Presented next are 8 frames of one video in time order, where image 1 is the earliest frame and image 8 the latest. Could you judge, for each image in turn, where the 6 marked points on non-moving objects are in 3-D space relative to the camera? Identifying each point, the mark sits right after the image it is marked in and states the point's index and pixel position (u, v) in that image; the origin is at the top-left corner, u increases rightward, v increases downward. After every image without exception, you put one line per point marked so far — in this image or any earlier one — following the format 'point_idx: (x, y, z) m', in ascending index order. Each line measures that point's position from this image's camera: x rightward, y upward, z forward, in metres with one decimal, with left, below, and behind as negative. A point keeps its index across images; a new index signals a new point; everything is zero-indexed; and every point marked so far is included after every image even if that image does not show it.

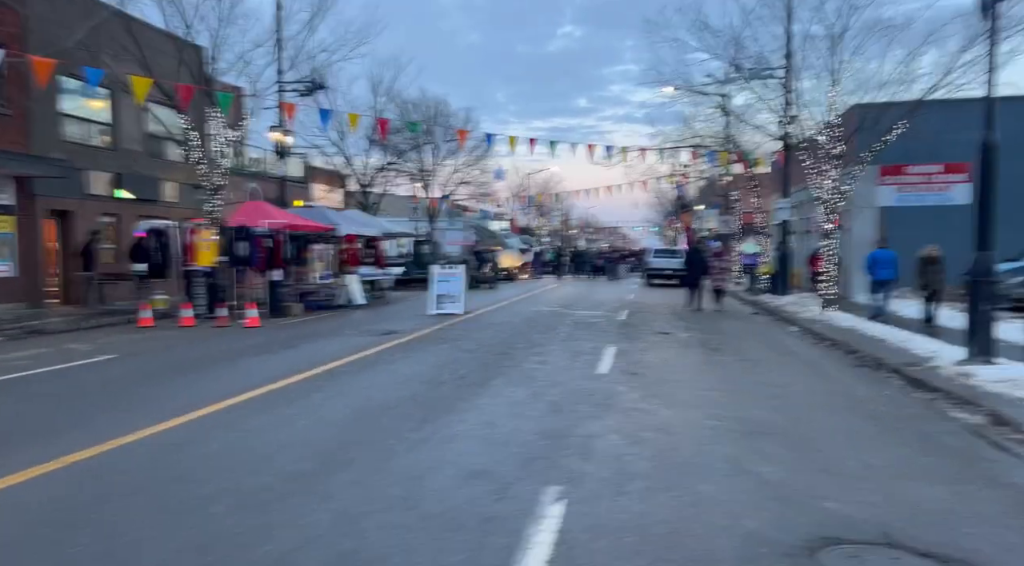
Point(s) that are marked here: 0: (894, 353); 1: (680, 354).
0: (+6.1, -1.1, +12.3) m
1: (+2.8, -1.2, +12.9) m
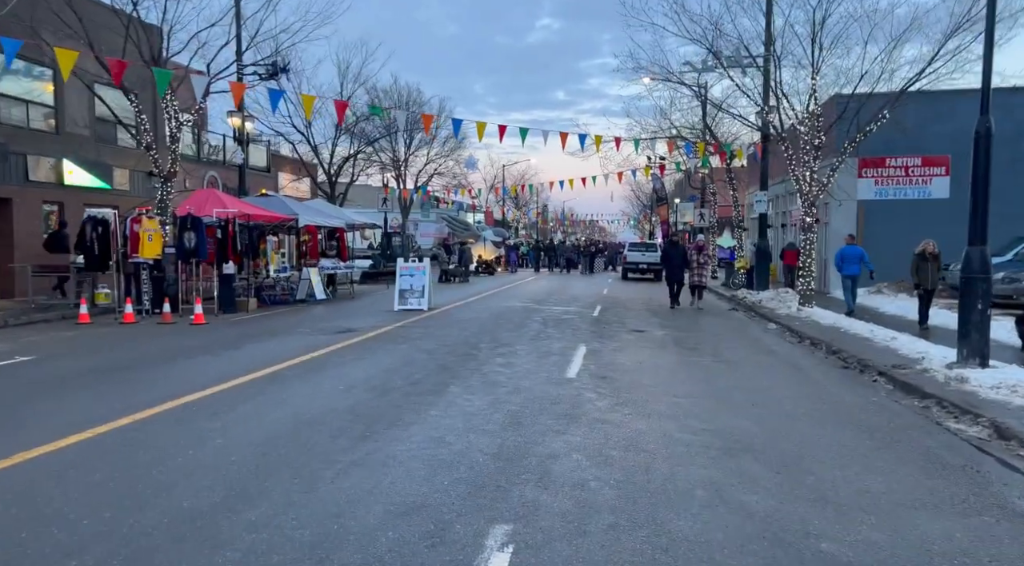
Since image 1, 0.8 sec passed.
0: (+5.6, -1.1, +11.6) m
1: (+2.2, -1.1, +12.1) m
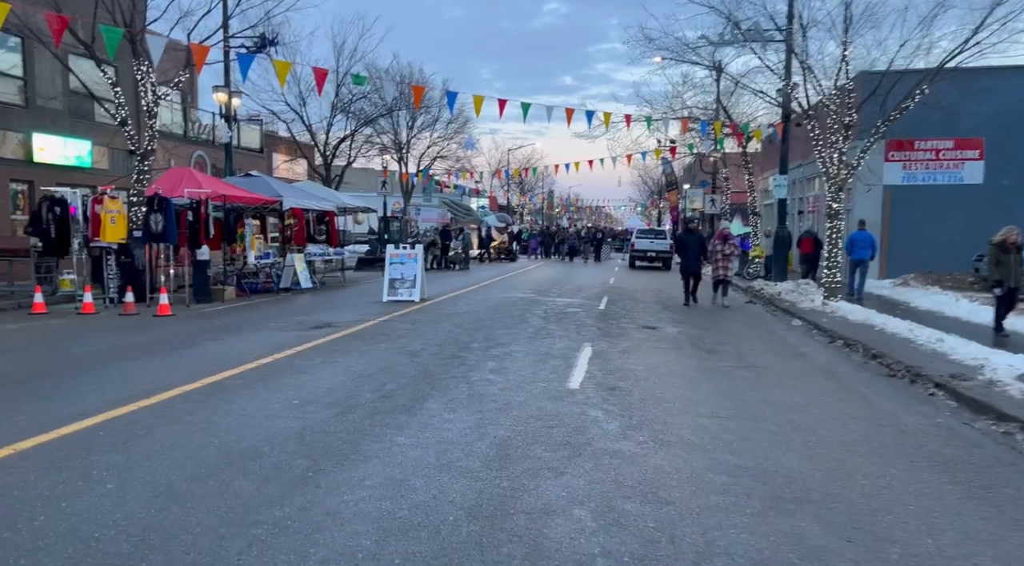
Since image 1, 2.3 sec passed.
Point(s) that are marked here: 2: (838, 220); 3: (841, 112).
0: (+5.5, -1.0, +10.1) m
1: (+2.2, -1.0, +10.6) m
2: (+7.6, +1.5, +18.0) m
3: (+7.6, +3.9, +17.7) m
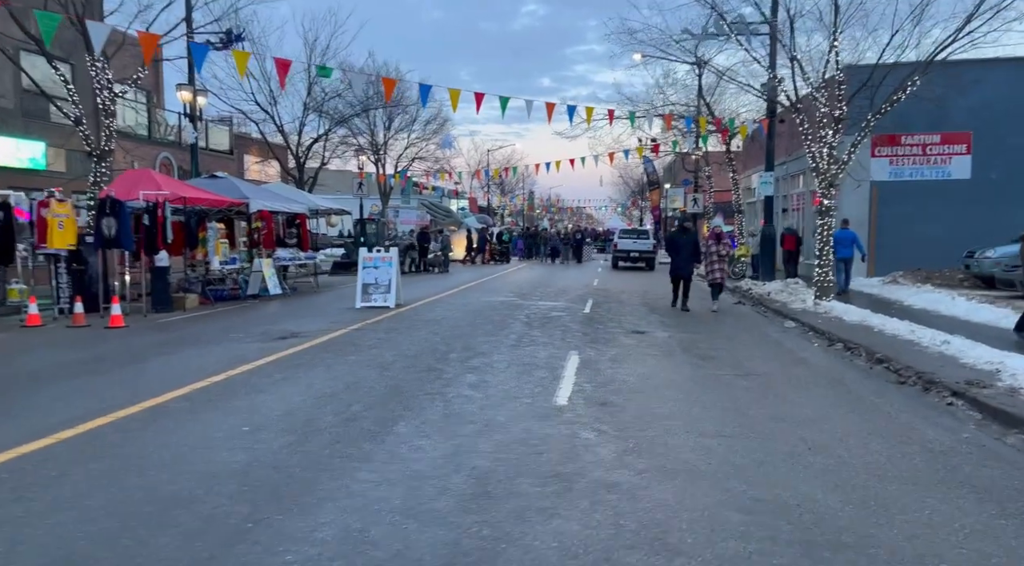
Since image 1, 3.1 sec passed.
0: (+5.3, -1.0, +9.4) m
1: (+1.9, -1.0, +9.8) m
2: (+7.1, +1.5, +17.4) m
3: (+7.1, +4.0, +17.1) m
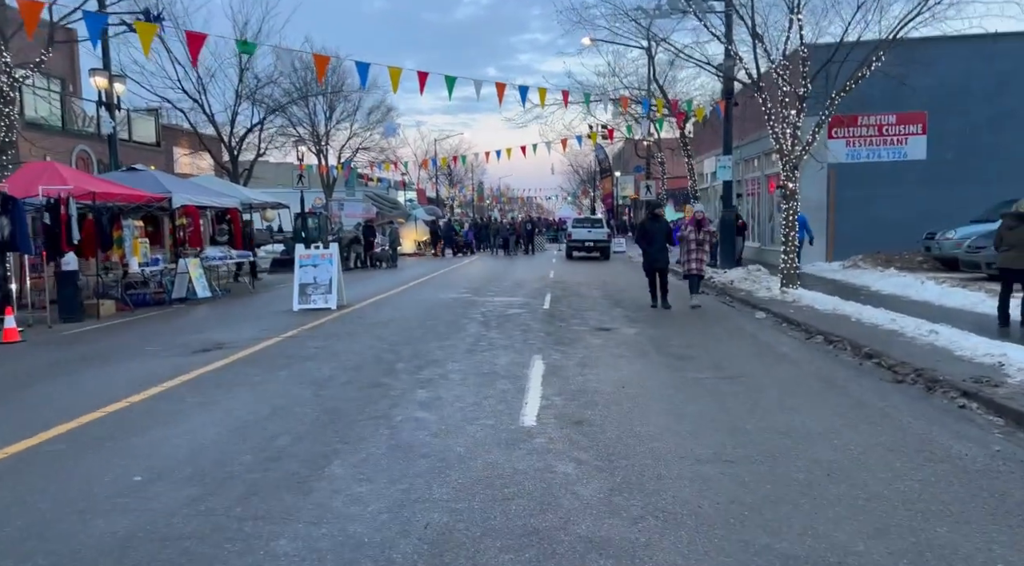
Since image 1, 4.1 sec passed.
0: (+4.8, -0.9, +8.6) m
1: (+1.4, -1.0, +8.8) m
2: (+6.1, +1.8, +16.7) m
3: (+6.0, +4.2, +16.3) m
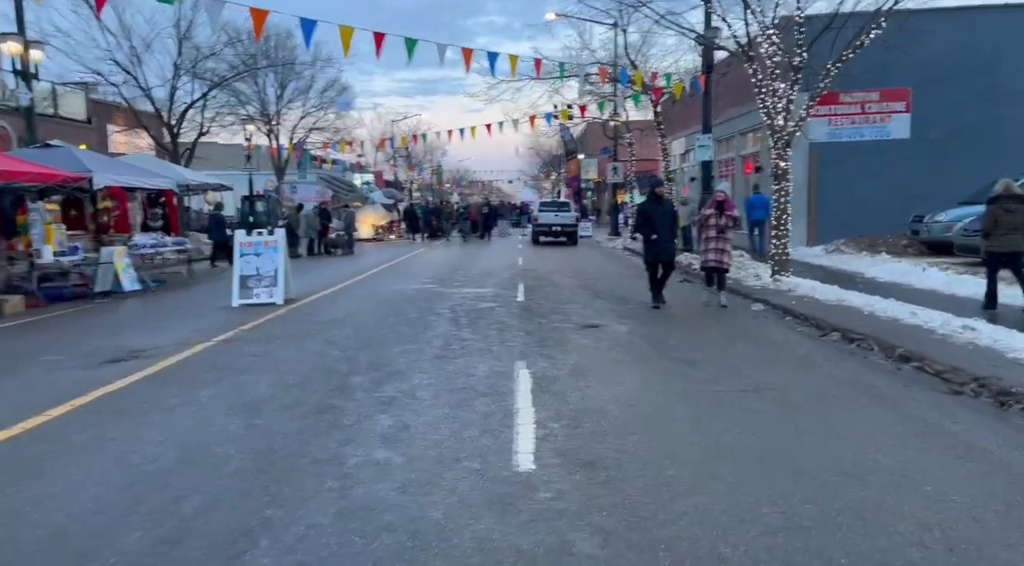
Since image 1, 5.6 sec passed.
0: (+4.6, -0.8, +7.3) m
1: (+1.2, -0.9, +7.3) m
2: (+5.4, +2.0, +15.4) m
3: (+5.3, +4.5, +15.0) m
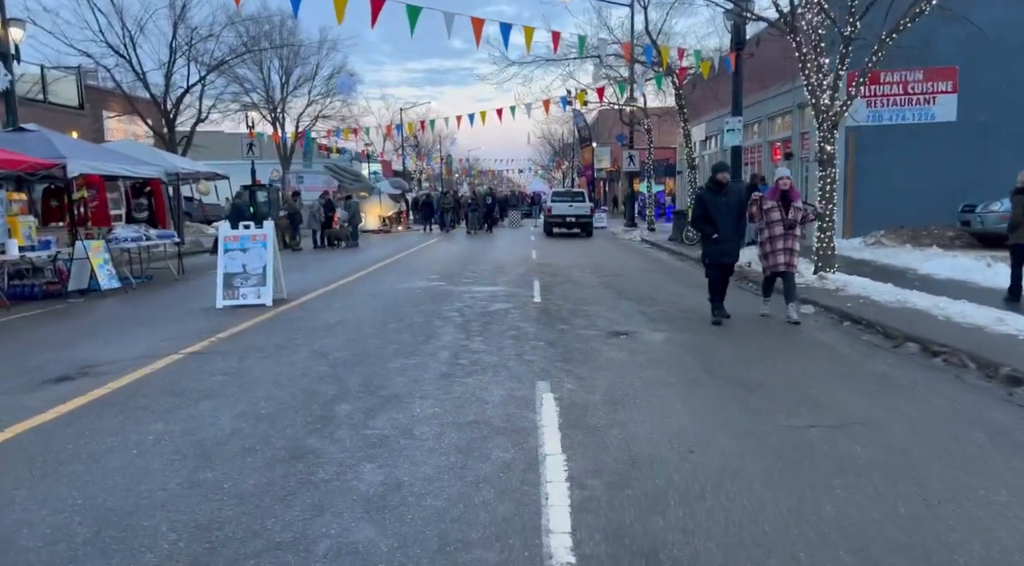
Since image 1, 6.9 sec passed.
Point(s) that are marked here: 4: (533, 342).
0: (+4.8, -0.8, +5.8) m
1: (+1.4, -1.0, +5.9) m
2: (+5.7, +2.1, +13.8) m
3: (+5.6, +4.5, +13.4) m
4: (+0.2, -0.7, +8.6) m
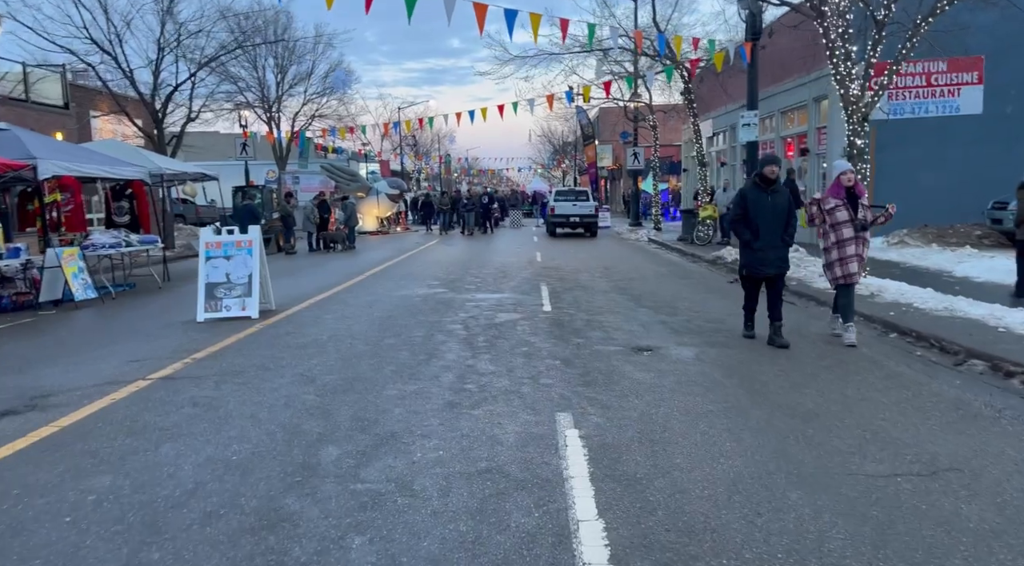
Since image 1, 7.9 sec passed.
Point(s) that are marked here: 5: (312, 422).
0: (+4.9, -0.9, +4.9) m
1: (+1.5, -1.1, +4.9) m
2: (+5.8, +2.0, +12.9) m
3: (+5.7, +4.5, +12.5) m
4: (+0.3, -0.8, +7.6) m
5: (-1.5, -1.0, +5.6) m
